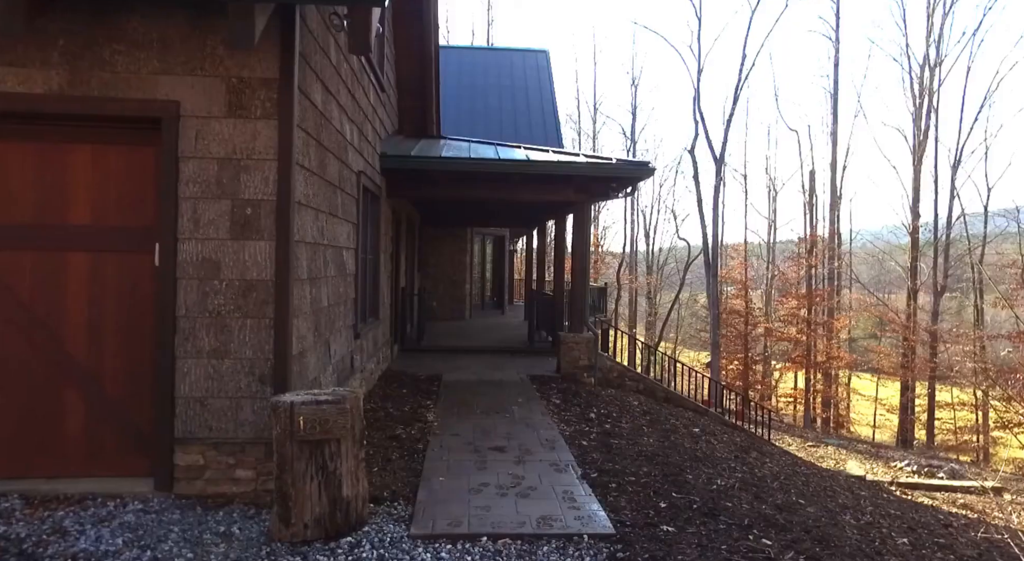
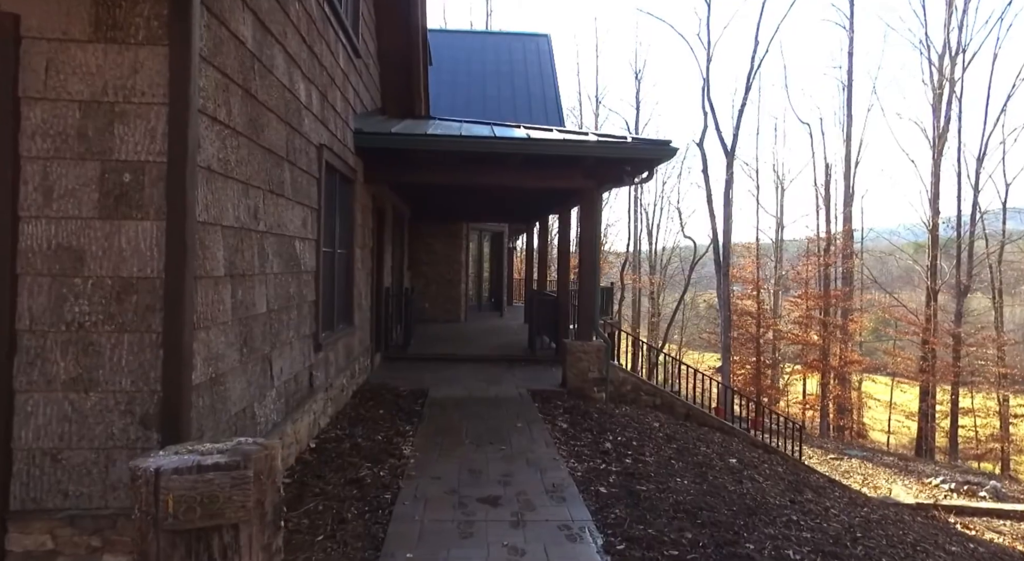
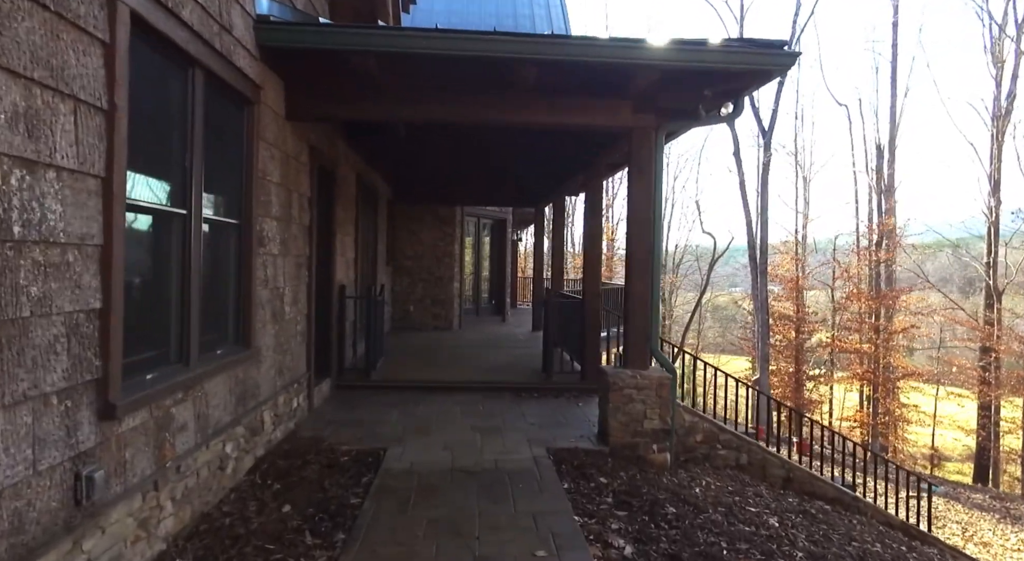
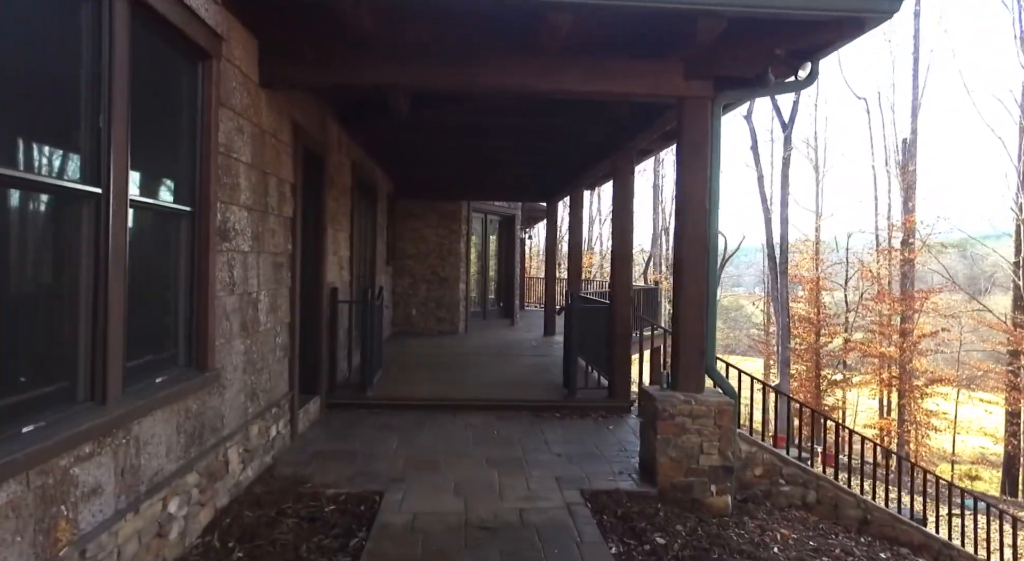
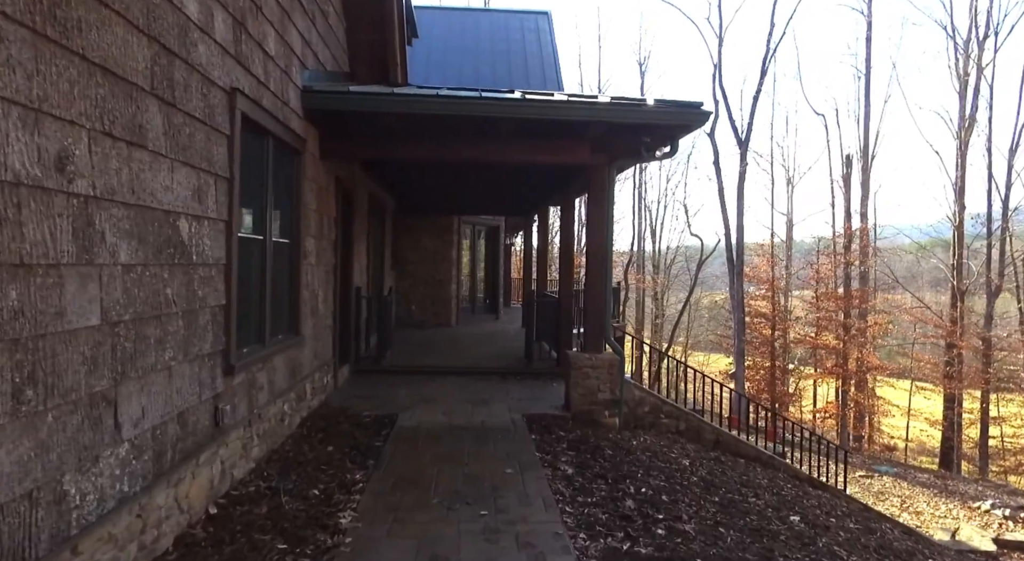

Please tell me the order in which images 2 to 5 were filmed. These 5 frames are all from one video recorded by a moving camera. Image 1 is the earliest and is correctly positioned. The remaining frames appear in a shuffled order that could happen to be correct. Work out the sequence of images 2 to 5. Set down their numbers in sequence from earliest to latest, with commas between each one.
2, 5, 3, 4
